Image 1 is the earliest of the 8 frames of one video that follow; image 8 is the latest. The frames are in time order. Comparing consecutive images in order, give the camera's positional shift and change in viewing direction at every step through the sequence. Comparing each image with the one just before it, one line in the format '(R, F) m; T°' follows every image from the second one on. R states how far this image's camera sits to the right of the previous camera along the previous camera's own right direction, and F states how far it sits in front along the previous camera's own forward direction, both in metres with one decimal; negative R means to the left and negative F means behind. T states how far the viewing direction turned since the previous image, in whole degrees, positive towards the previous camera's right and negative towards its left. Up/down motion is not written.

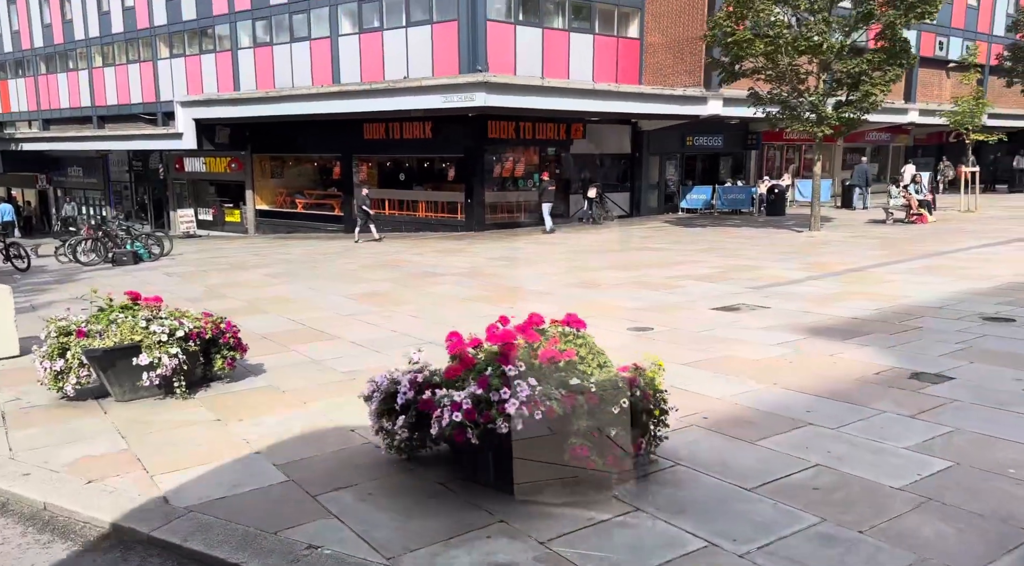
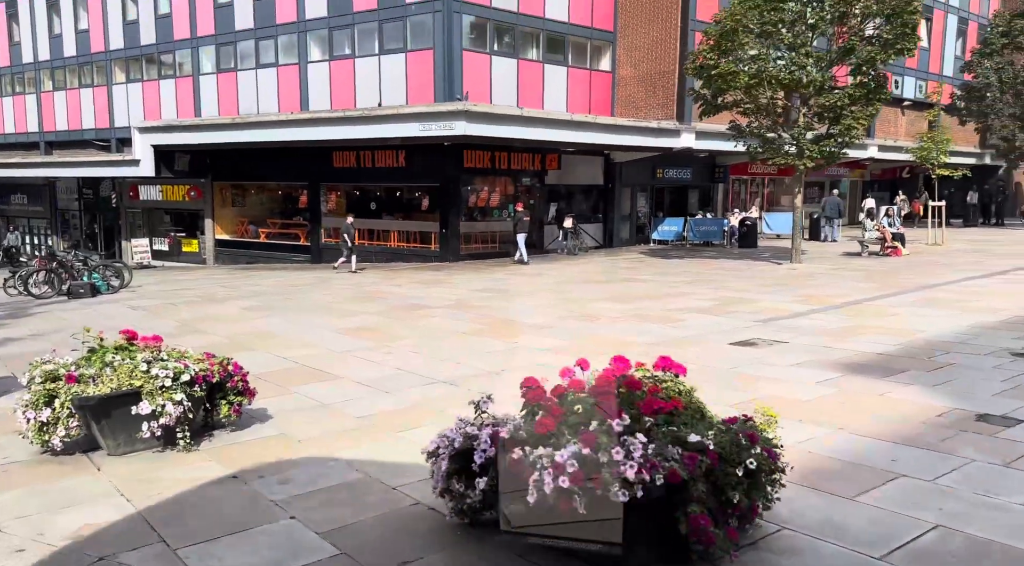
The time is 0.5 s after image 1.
(-0.7, +0.6) m; +3°
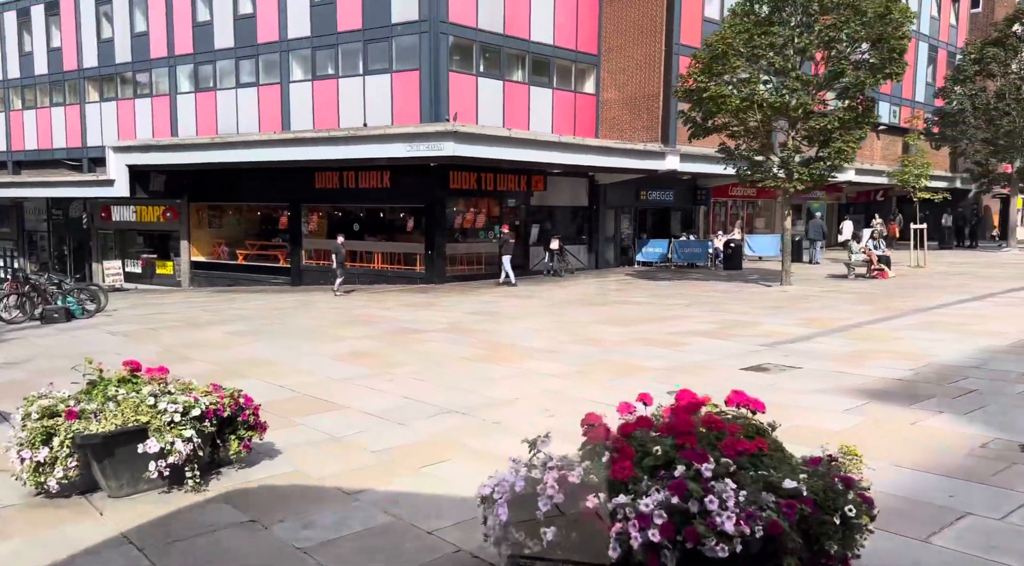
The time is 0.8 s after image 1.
(-0.4, +0.3) m; +2°
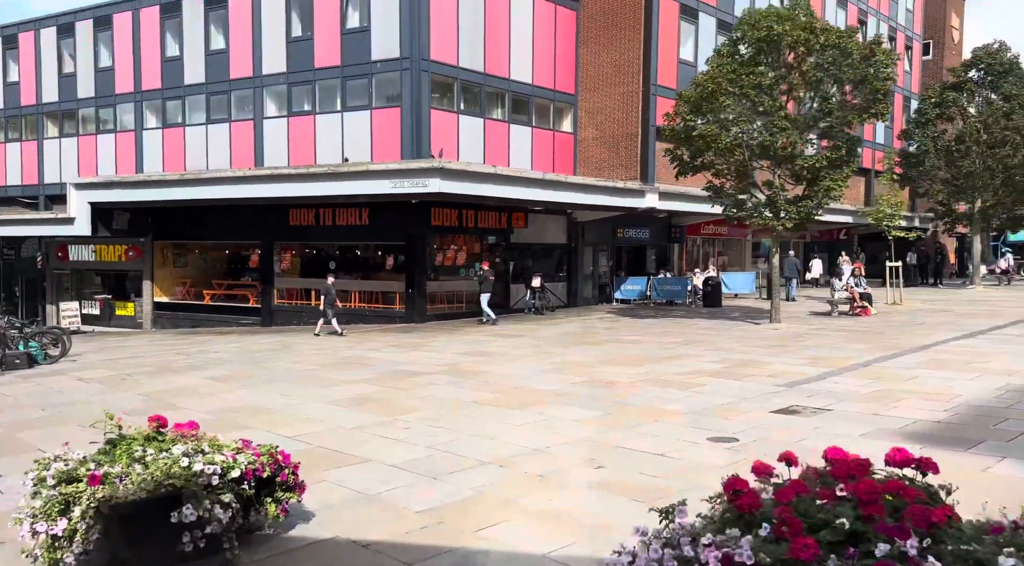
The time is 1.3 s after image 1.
(-0.7, +0.5) m; +3°
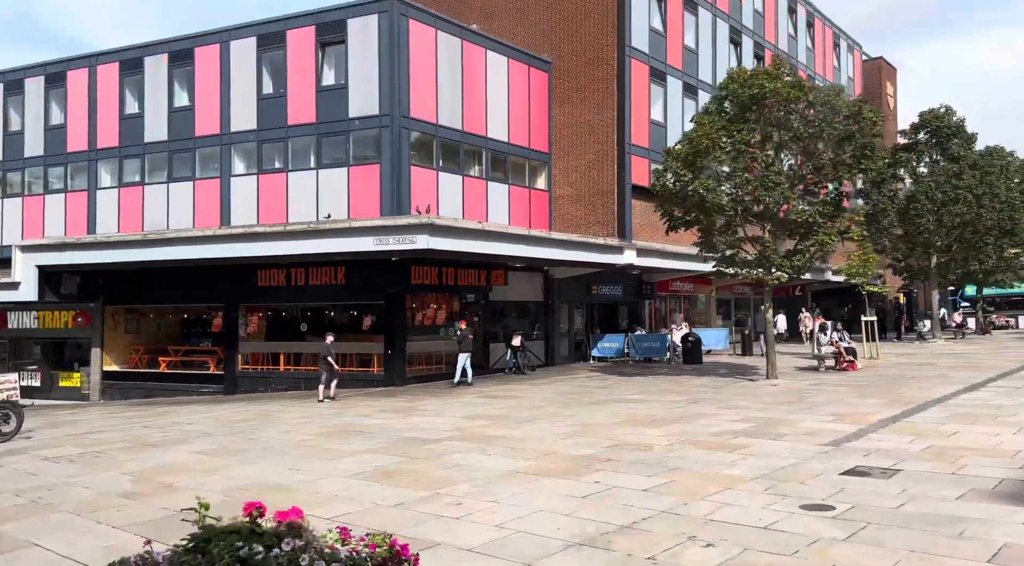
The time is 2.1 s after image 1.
(-1.2, +0.8) m; +4°
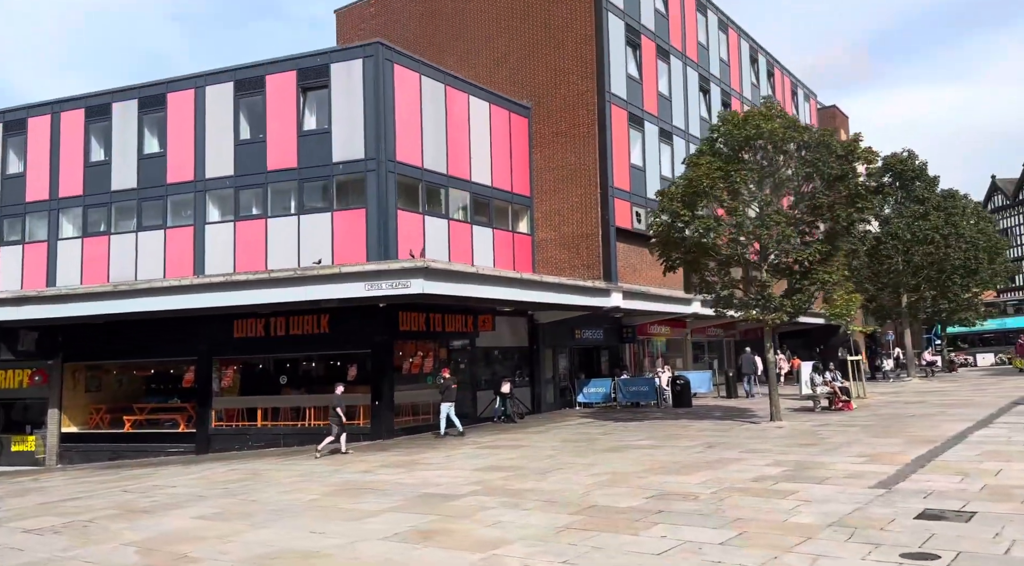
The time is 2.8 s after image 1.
(-1.0, +0.6) m; +3°
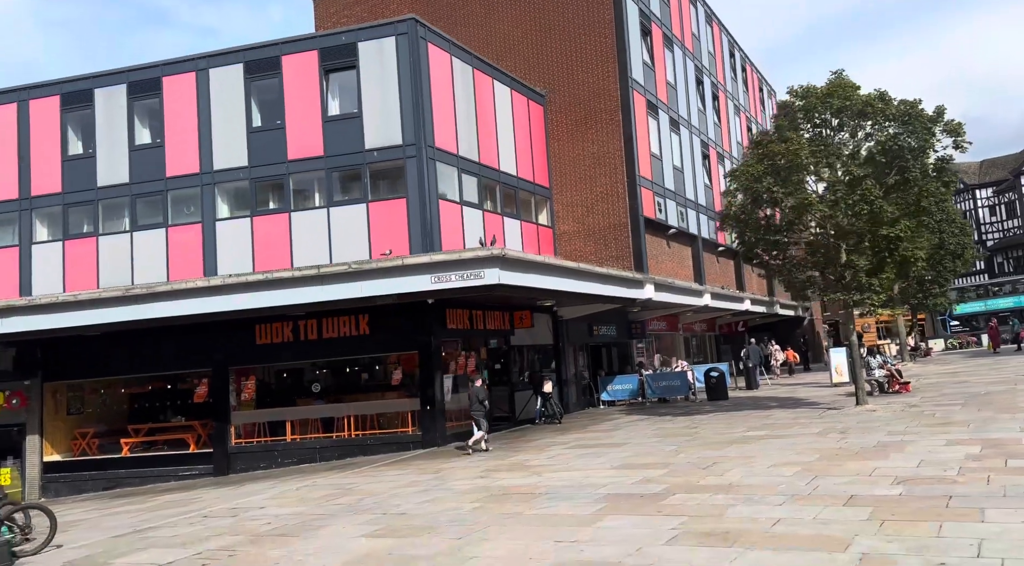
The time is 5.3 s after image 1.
(-3.5, +1.6) m; +6°
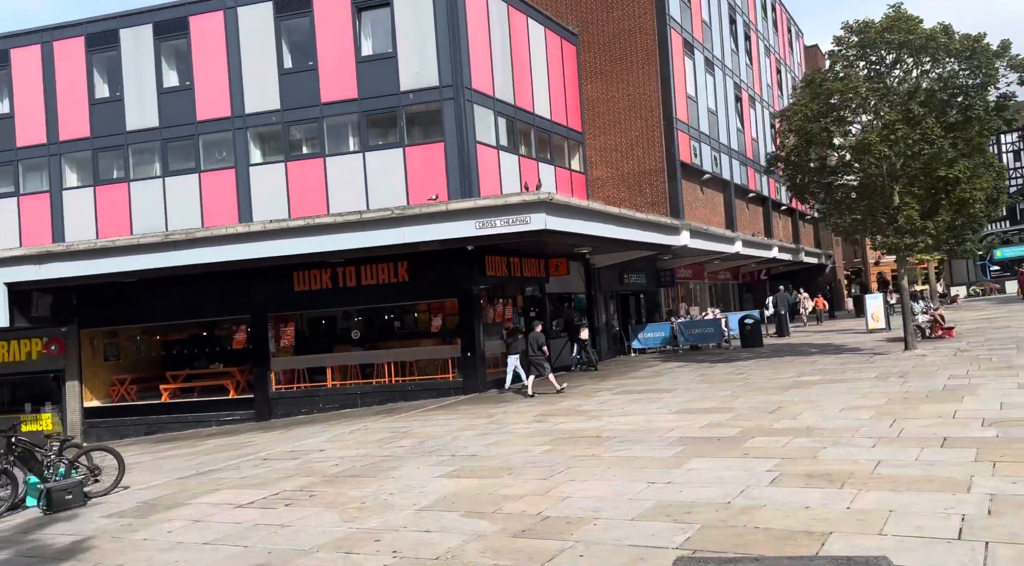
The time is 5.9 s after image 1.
(-0.8, +0.3) m; 0°
